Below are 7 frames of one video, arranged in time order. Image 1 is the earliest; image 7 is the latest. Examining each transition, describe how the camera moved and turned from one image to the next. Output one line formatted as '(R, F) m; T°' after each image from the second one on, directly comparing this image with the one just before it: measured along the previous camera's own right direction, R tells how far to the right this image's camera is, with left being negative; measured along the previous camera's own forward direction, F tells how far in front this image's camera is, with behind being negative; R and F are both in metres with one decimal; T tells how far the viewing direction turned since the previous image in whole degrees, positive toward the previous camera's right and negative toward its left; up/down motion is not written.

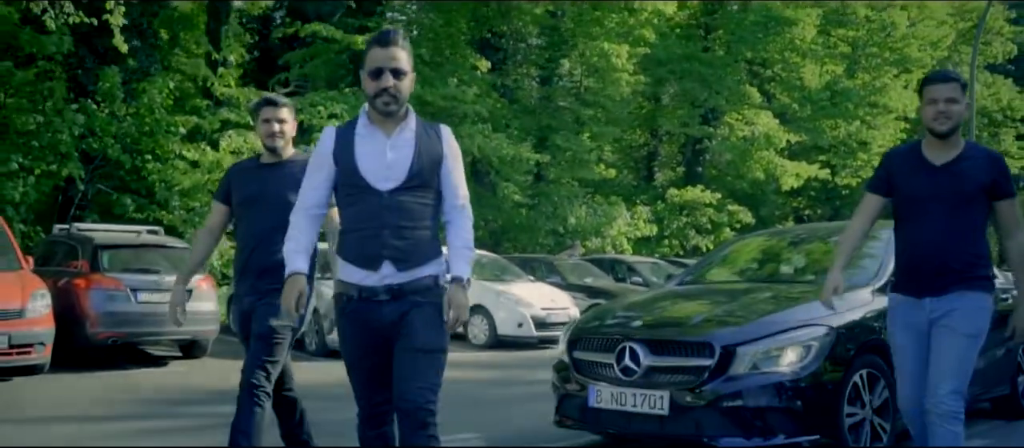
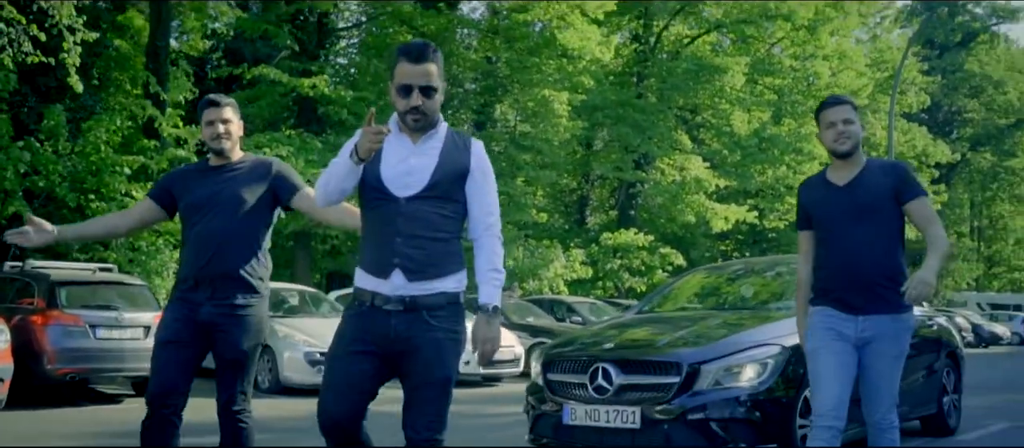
(-0.2, -0.4) m; +3°
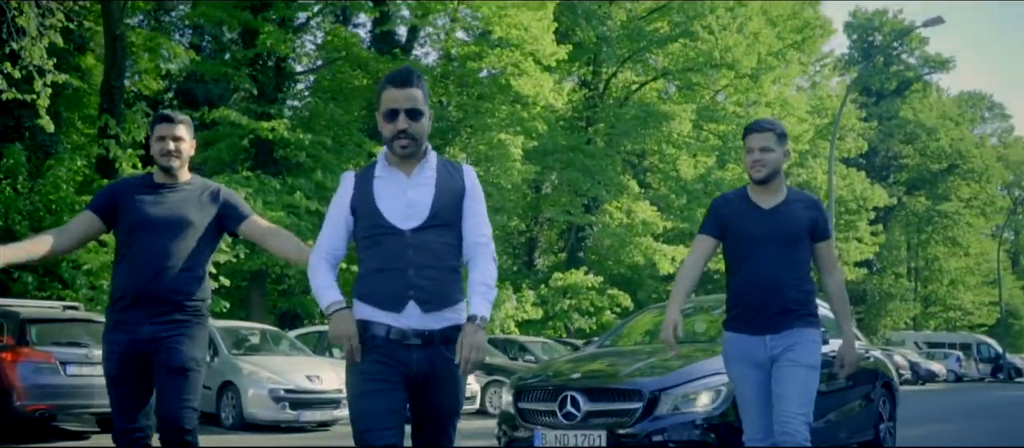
(-0.2, -0.5) m; +2°
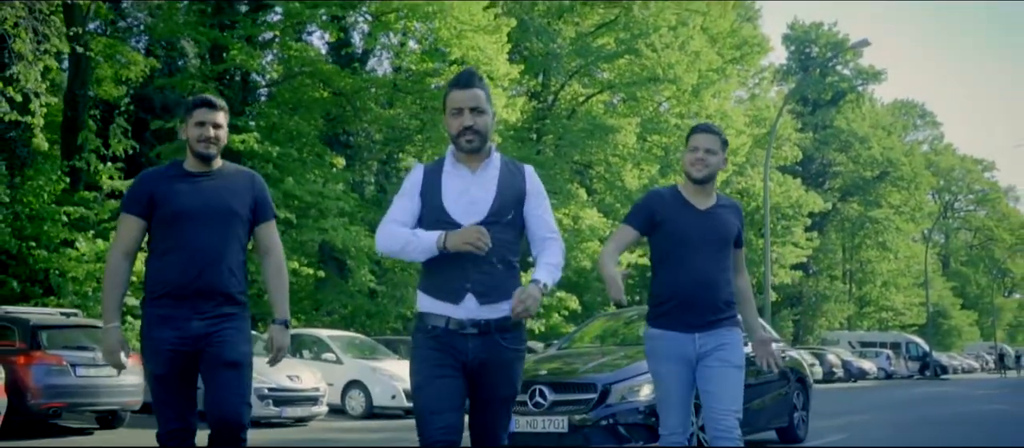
(-0.2, -1.5) m; +3°
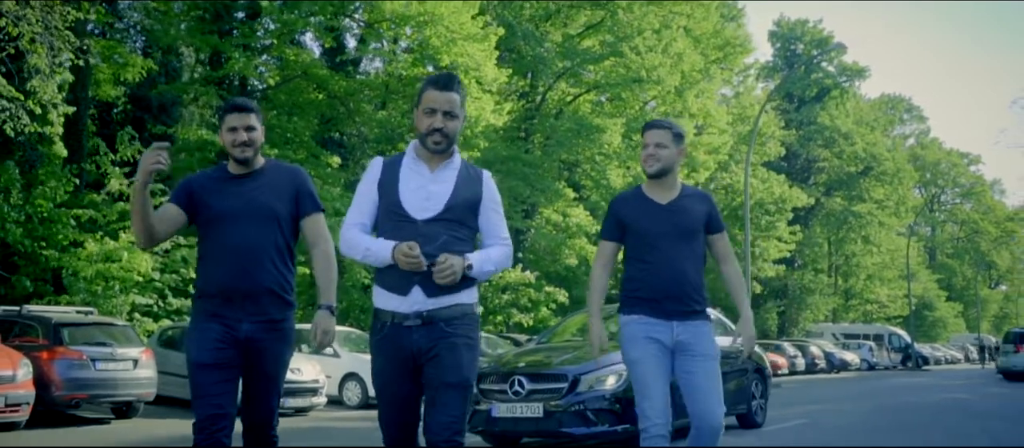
(+0.1, -1.0) m; 0°
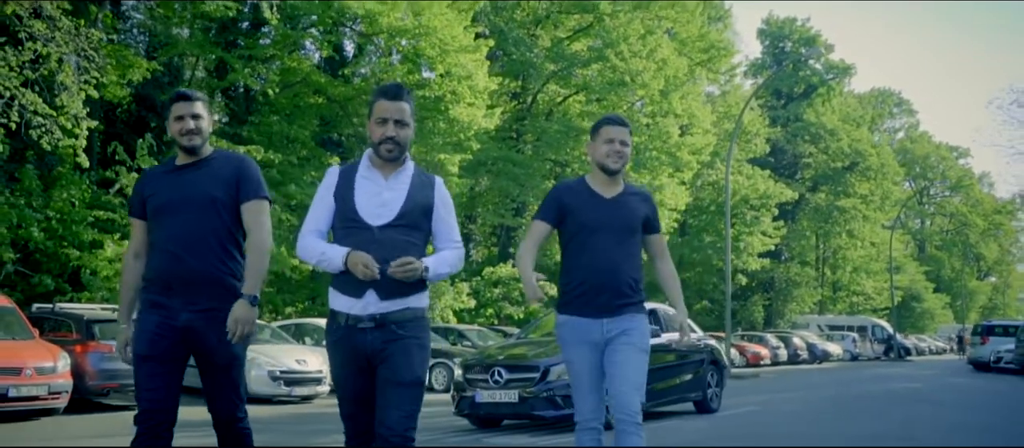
(+0.1, -1.5) m; 0°
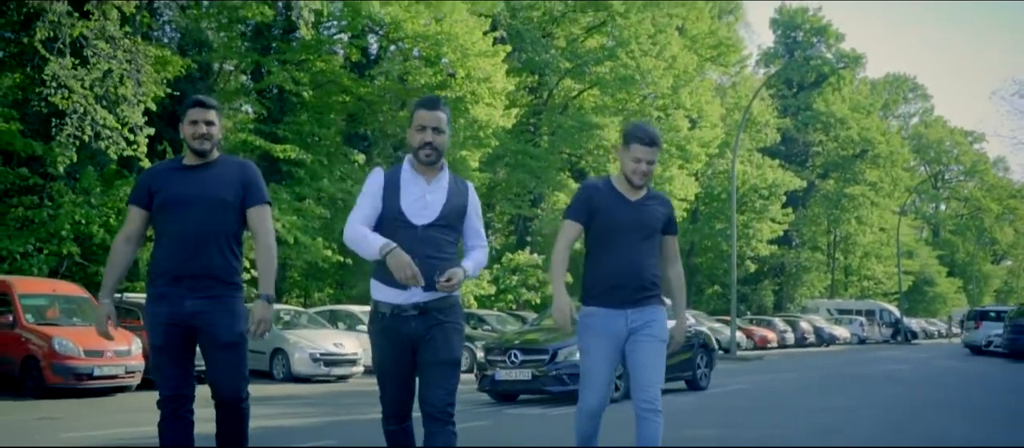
(0.0, -1.9) m; -1°
